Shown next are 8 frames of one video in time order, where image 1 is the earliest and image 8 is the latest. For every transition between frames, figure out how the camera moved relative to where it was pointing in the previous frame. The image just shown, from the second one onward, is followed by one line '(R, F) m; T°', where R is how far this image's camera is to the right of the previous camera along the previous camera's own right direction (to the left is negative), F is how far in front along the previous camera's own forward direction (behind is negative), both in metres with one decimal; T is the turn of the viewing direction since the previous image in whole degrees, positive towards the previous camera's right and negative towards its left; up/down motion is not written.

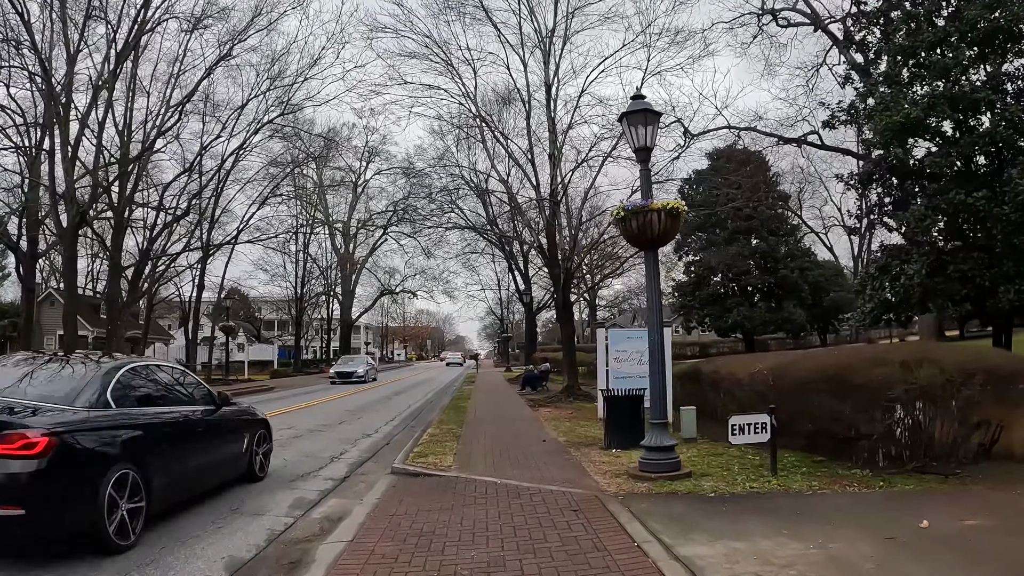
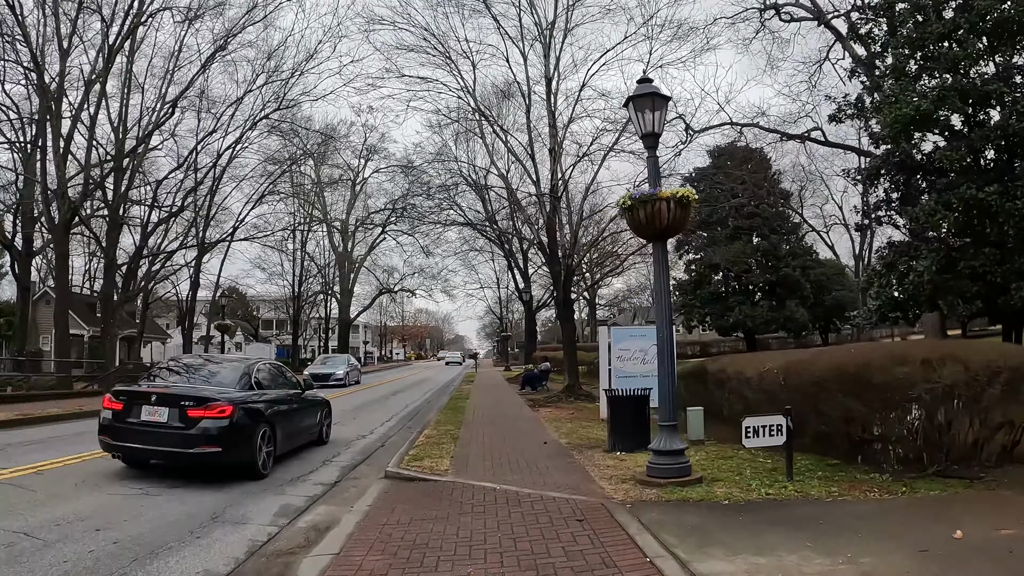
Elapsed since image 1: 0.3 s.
(0.0, +0.4) m; 0°
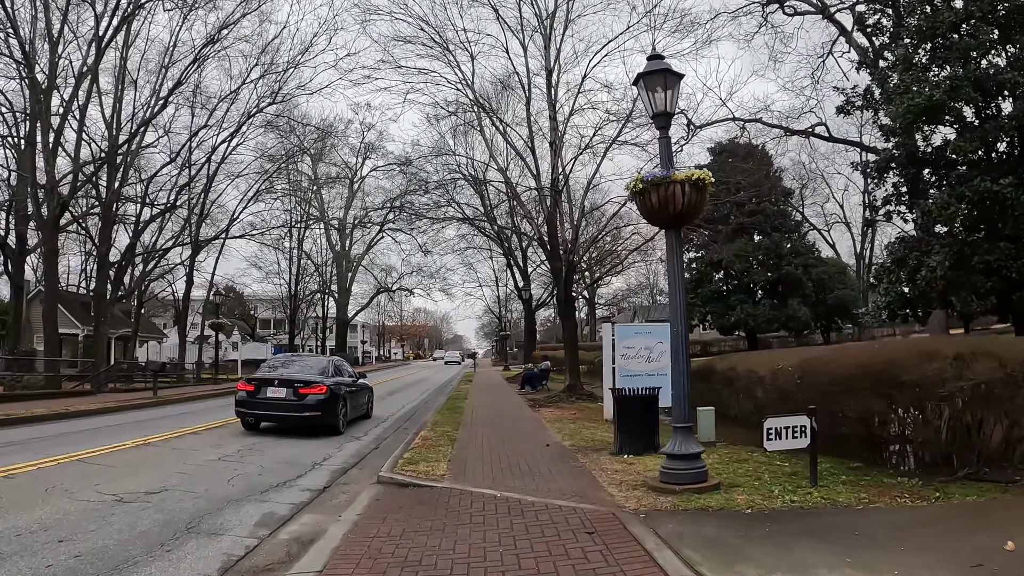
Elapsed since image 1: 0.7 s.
(0.0, +0.5) m; 0°
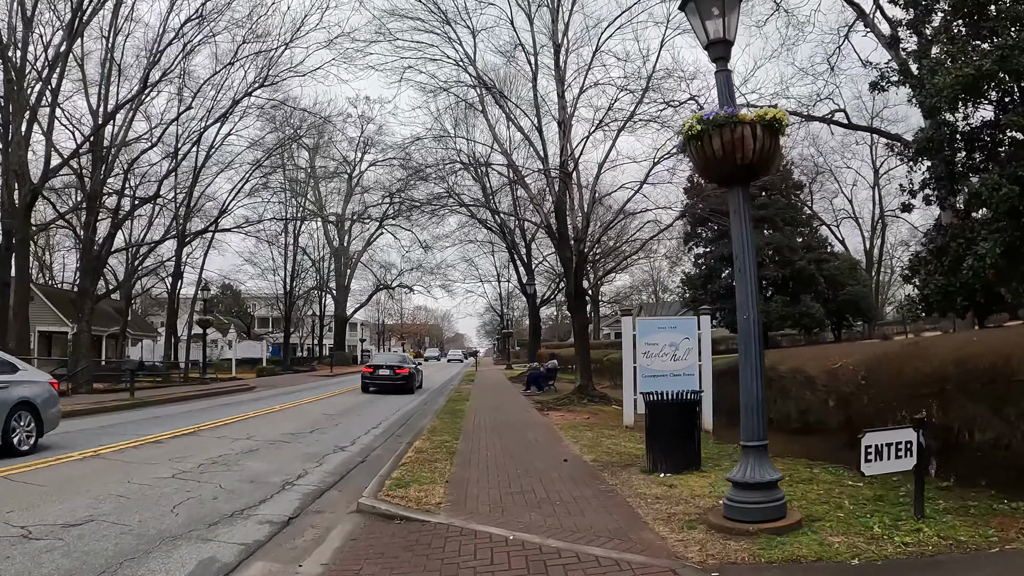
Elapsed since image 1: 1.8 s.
(-0.1, +1.5) m; 0°
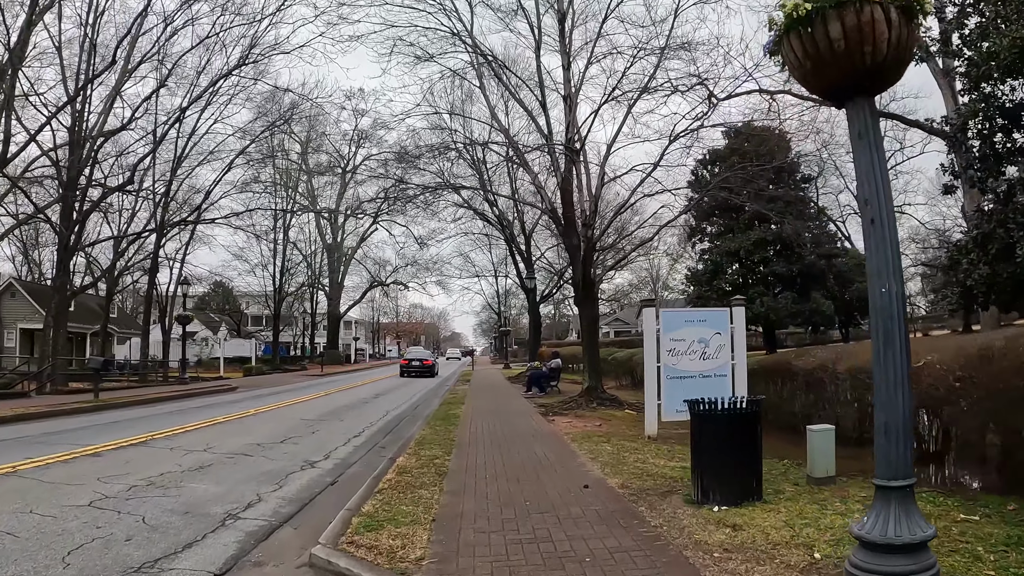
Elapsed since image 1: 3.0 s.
(-0.1, +1.6) m; 0°
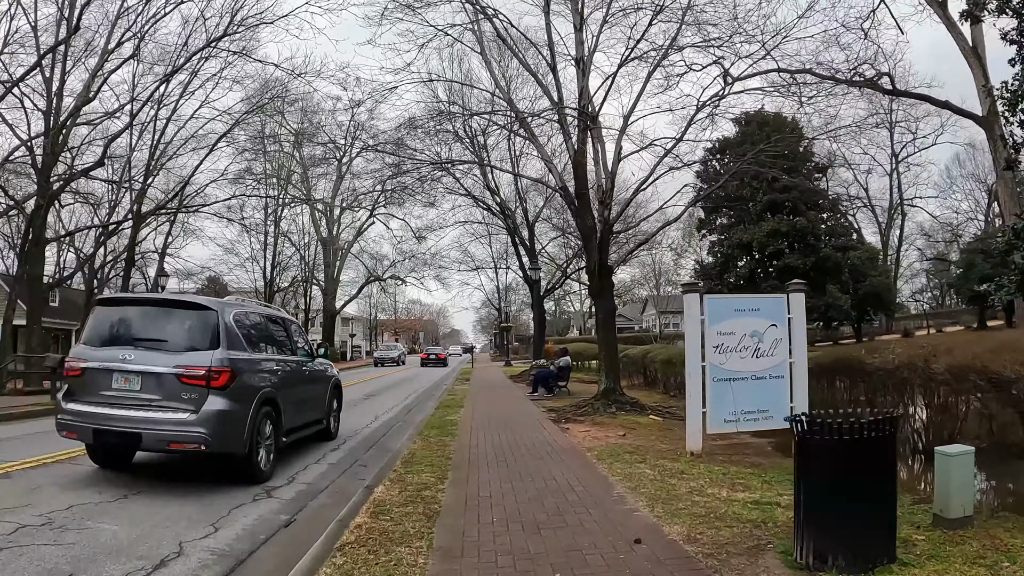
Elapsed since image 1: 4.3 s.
(-0.1, +1.7) m; 0°
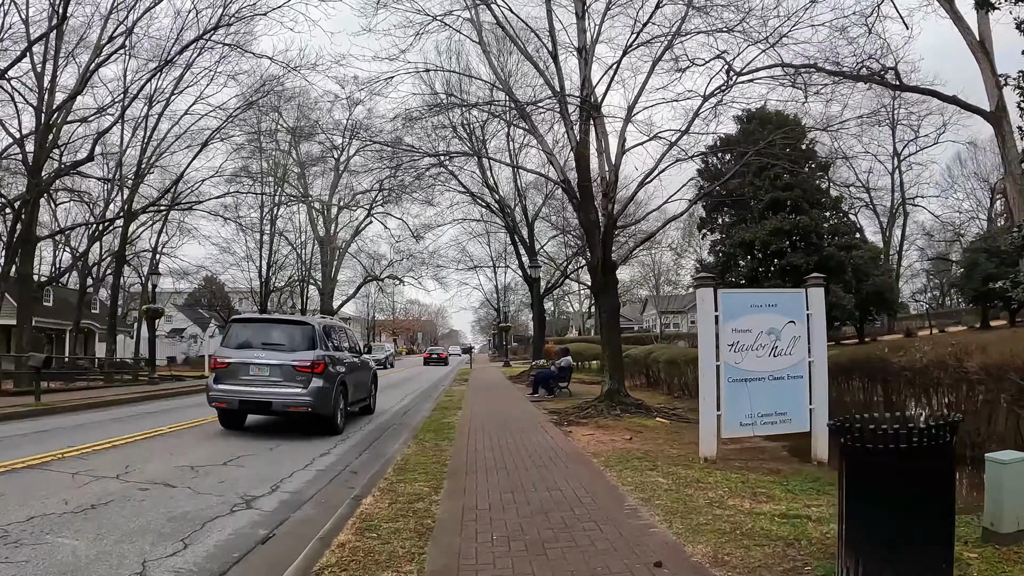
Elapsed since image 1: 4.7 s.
(0.0, +0.5) m; 0°
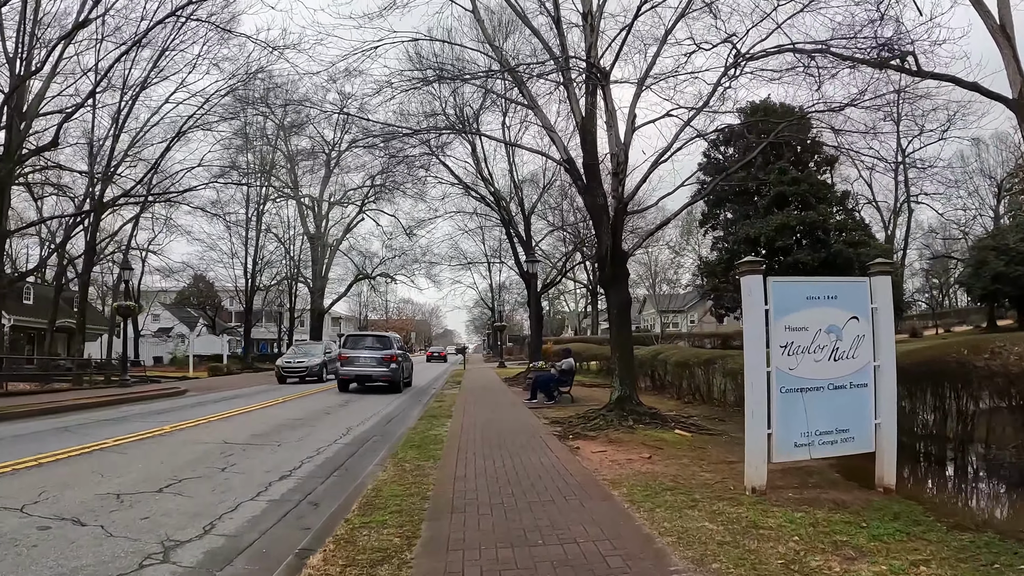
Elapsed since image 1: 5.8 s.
(0.0, +1.4) m; 0°
